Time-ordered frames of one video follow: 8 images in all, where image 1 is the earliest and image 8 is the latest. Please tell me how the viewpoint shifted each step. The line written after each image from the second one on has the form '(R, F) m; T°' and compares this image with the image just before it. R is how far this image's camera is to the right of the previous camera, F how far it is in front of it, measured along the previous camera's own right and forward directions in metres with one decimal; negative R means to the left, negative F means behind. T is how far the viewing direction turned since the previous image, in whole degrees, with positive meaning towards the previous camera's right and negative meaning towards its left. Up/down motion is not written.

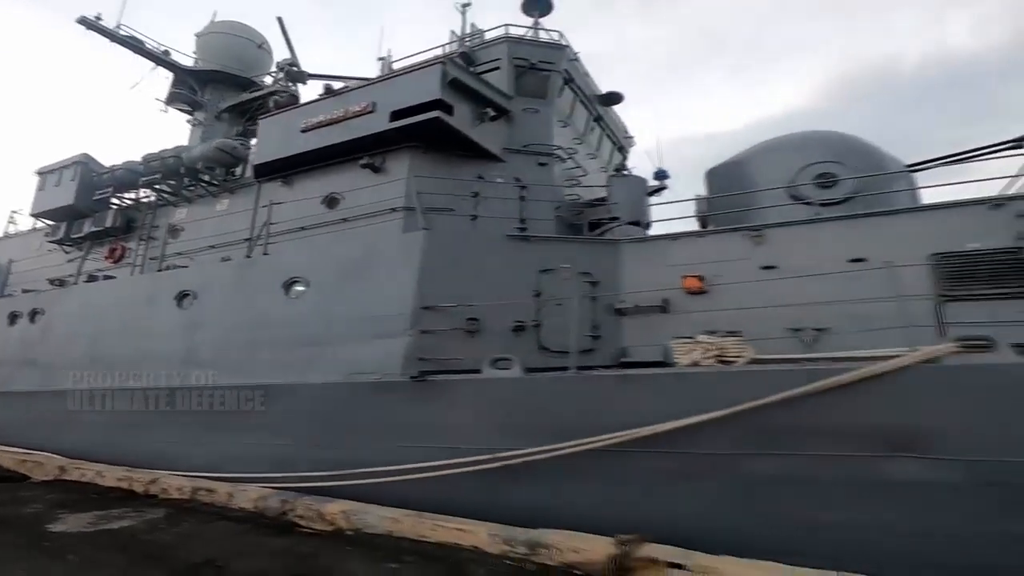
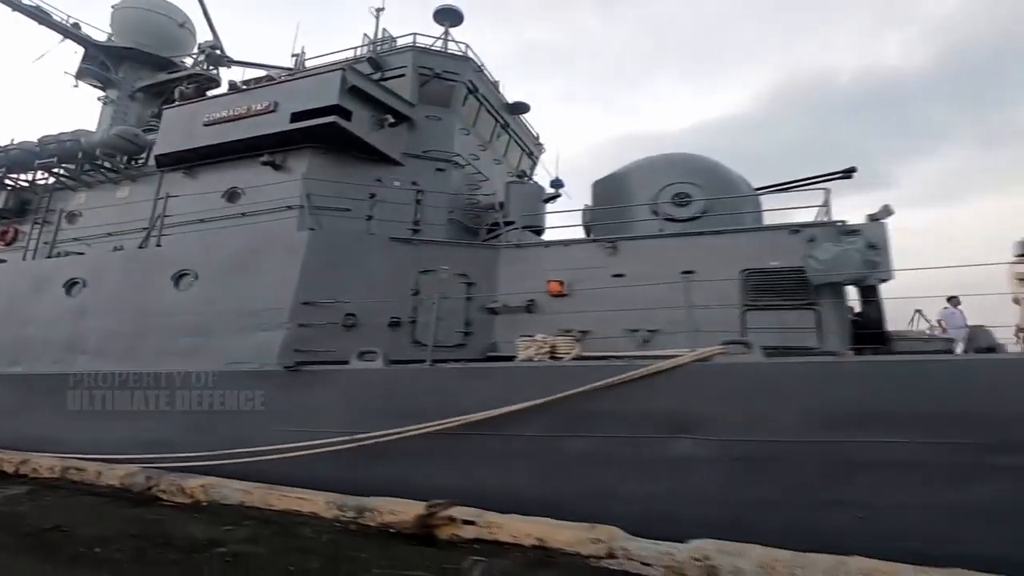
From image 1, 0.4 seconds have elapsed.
(+0.8, -0.6) m; +5°
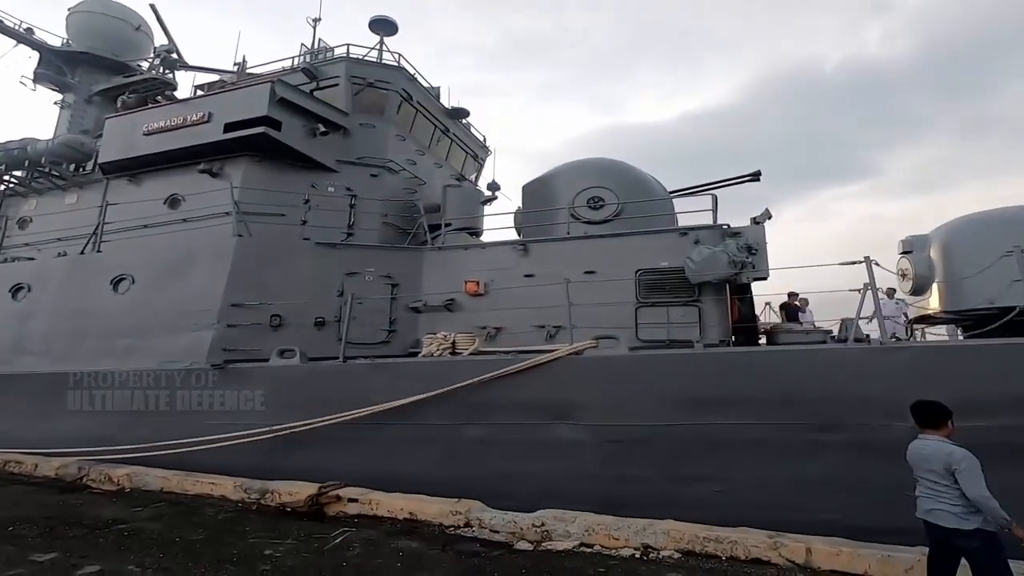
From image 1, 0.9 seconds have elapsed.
(+0.8, -0.4) m; +1°
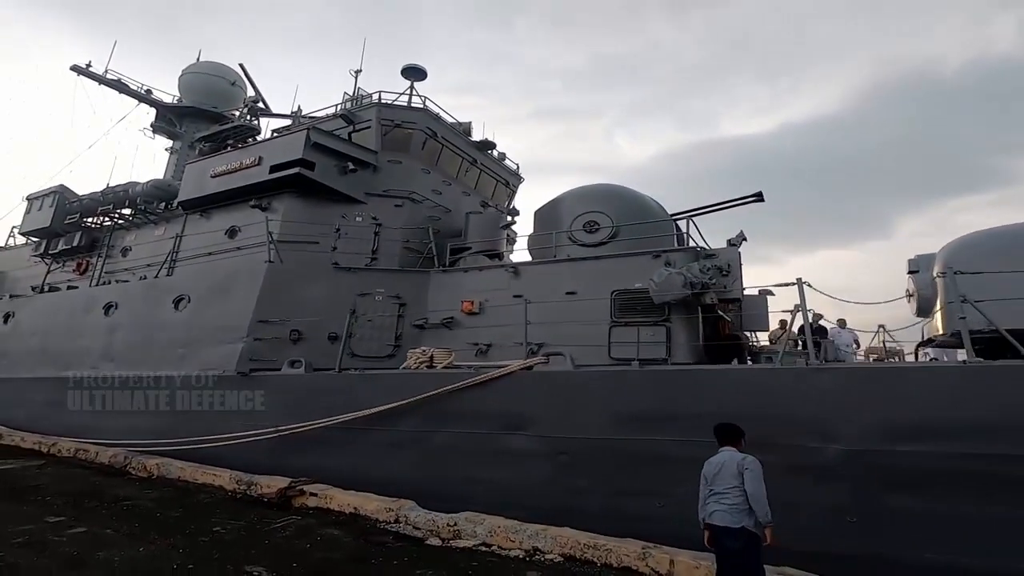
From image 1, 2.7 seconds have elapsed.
(+1.2, -0.3) m; -10°
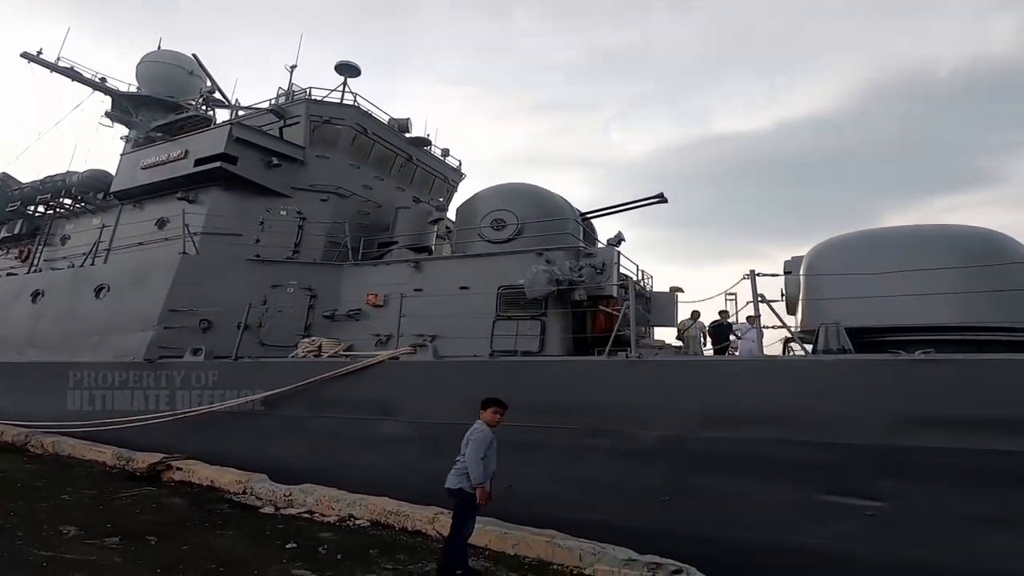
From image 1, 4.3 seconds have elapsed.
(+1.2, -0.3) m; +1°
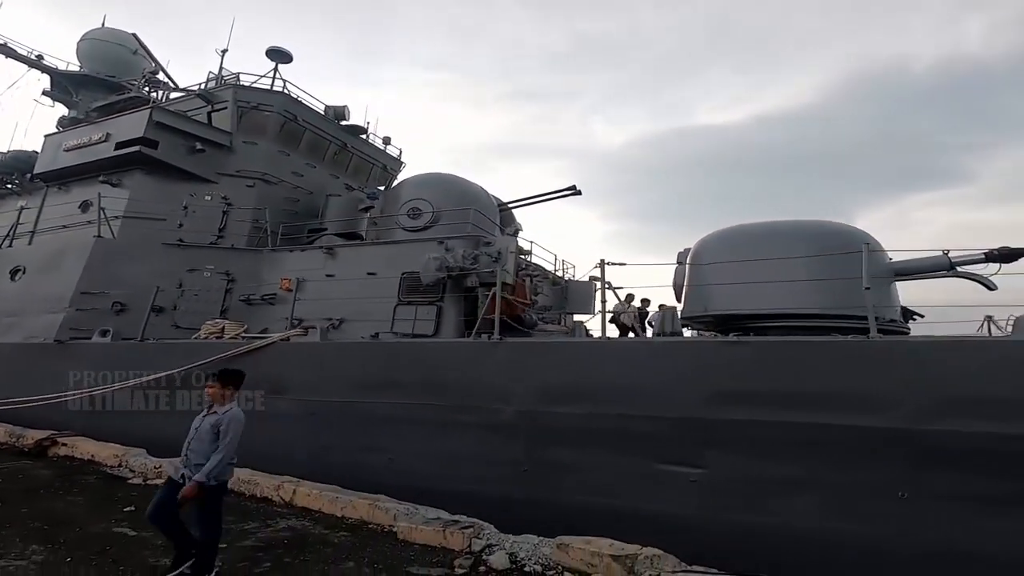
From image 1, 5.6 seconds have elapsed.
(+0.9, -0.3) m; +2°
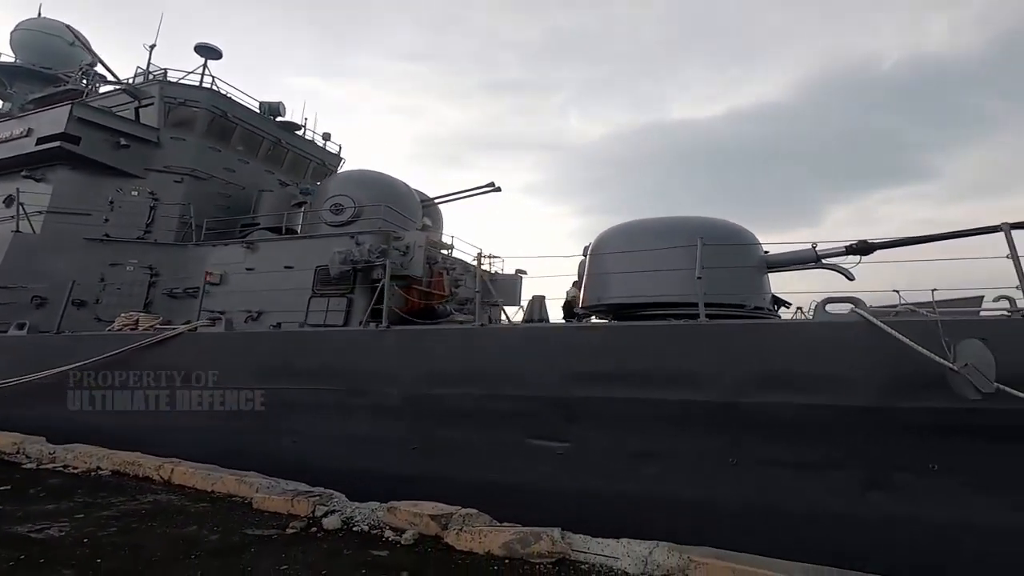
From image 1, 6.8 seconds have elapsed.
(+0.8, -0.4) m; +3°
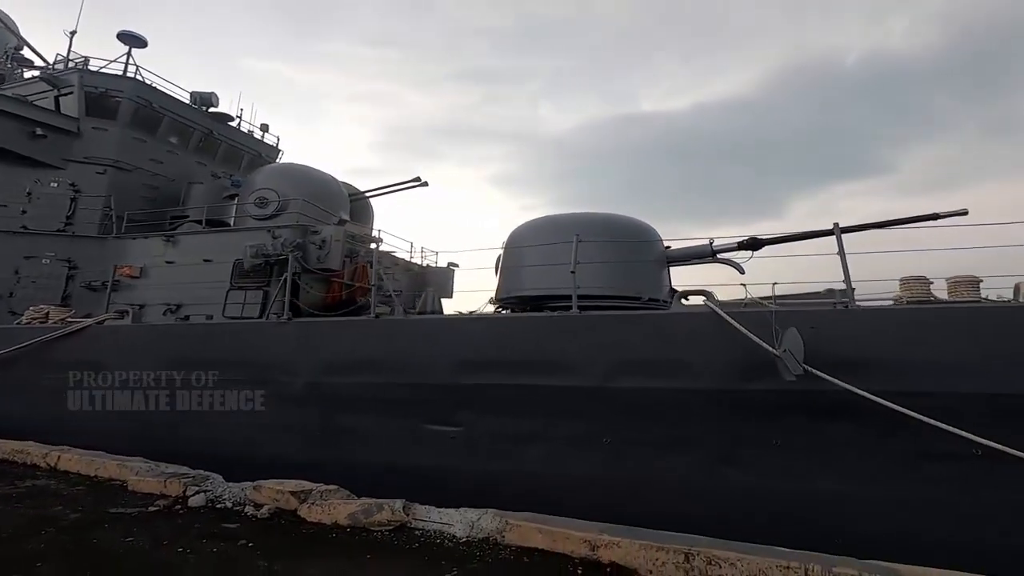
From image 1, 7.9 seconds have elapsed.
(+0.7, -0.3) m; +3°
